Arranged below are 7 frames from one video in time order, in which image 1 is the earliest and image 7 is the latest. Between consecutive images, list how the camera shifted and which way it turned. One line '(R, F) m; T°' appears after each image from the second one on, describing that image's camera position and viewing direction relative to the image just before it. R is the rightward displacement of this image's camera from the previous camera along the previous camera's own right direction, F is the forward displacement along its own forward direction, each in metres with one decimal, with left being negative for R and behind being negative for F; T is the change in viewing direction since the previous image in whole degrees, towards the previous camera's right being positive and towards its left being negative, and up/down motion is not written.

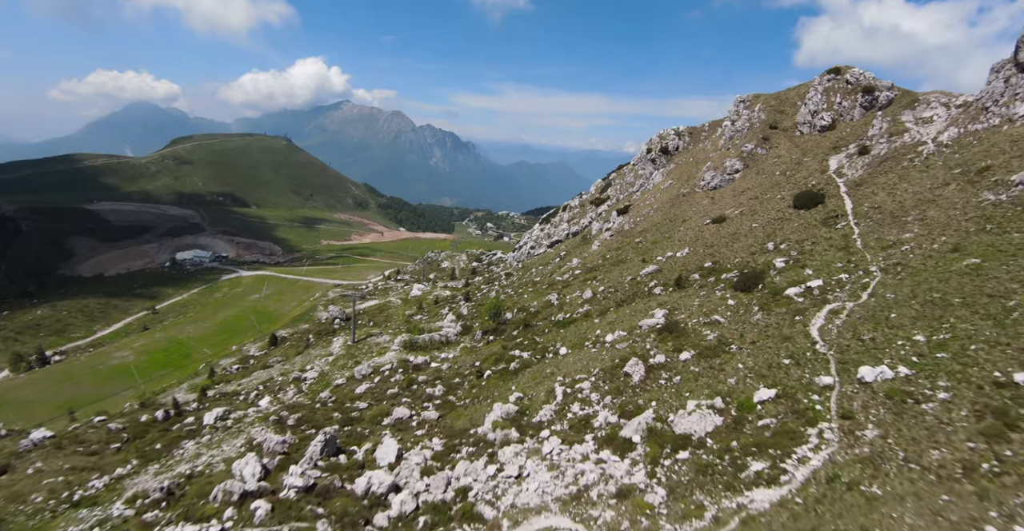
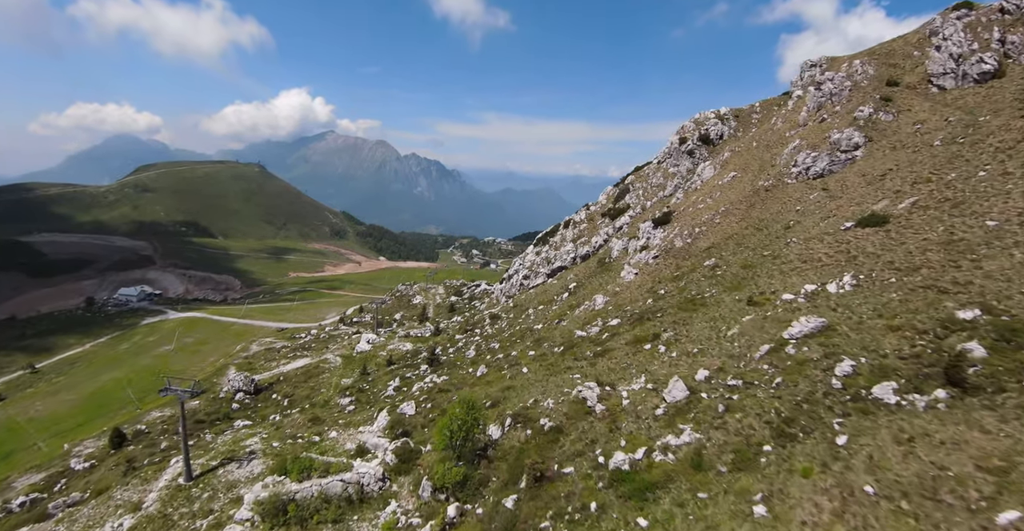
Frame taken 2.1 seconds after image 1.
(+0.2, +40.2) m; +1°
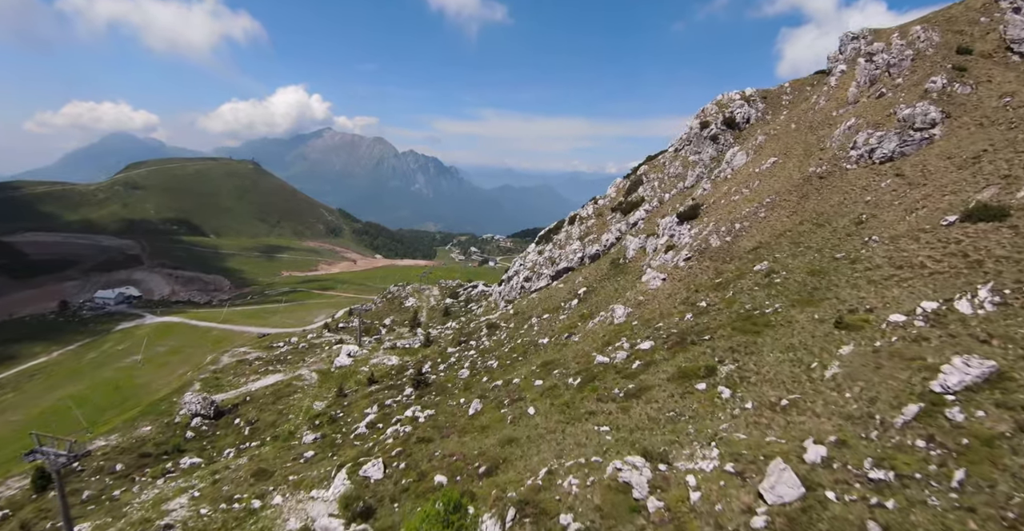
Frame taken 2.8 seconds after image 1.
(-0.2, +11.3) m; 0°
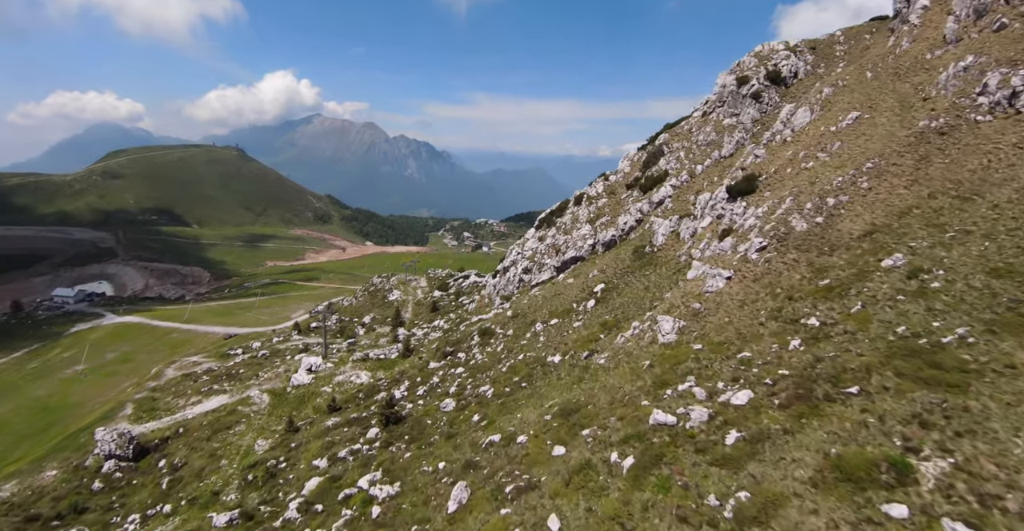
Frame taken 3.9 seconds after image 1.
(-0.4, +15.4) m; +1°
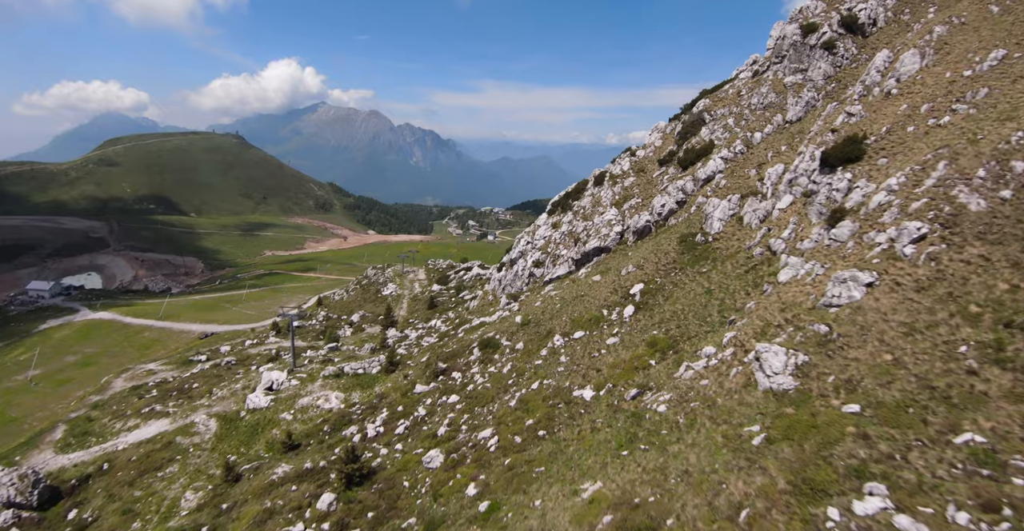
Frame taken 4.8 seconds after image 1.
(-0.4, +13.1) m; -1°
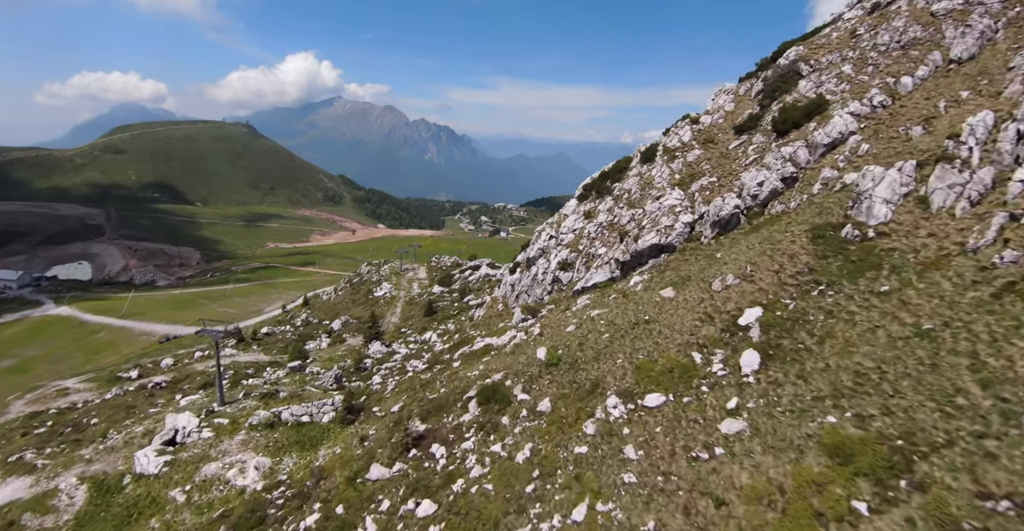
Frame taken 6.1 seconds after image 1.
(-0.5, +17.1) m; -1°
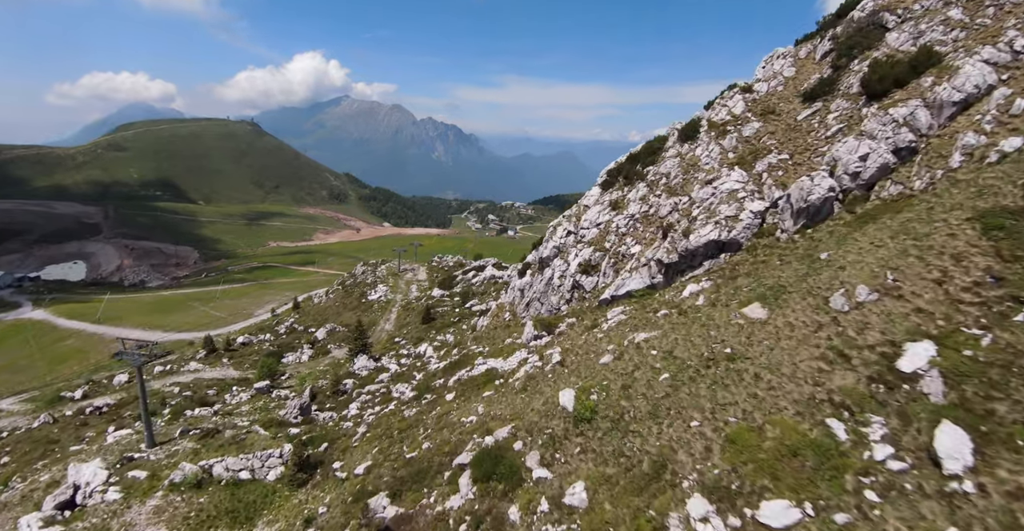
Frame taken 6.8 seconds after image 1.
(-0.2, +9.1) m; -1°
